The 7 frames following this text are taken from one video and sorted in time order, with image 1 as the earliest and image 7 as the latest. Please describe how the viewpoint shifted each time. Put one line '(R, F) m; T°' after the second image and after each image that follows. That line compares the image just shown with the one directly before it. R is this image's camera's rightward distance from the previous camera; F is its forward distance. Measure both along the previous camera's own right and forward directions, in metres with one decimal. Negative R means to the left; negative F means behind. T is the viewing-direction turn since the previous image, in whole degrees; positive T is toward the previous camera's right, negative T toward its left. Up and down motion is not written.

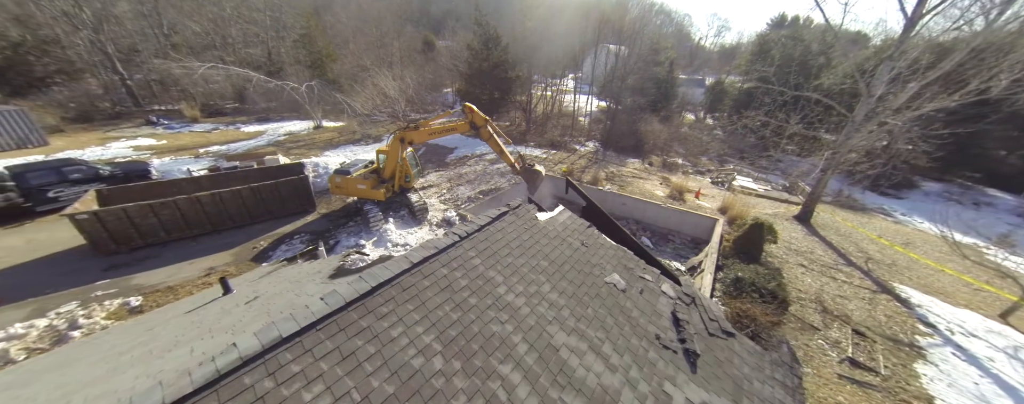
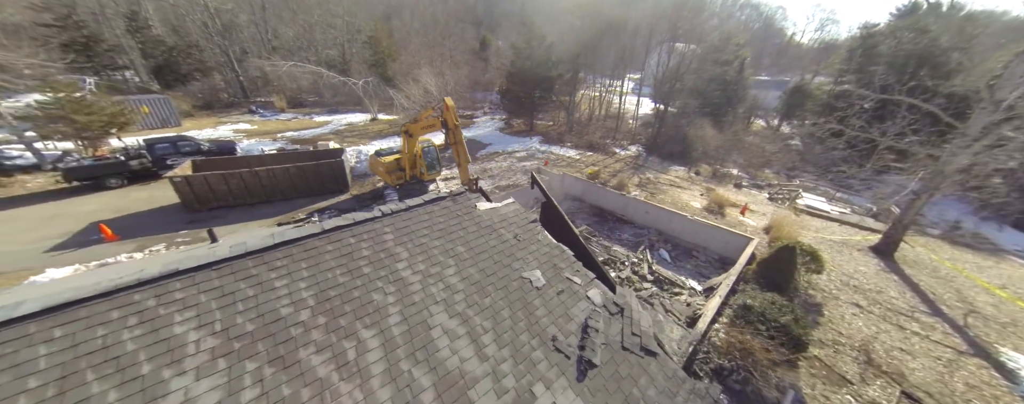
(+2.0, +0.1) m; -11°
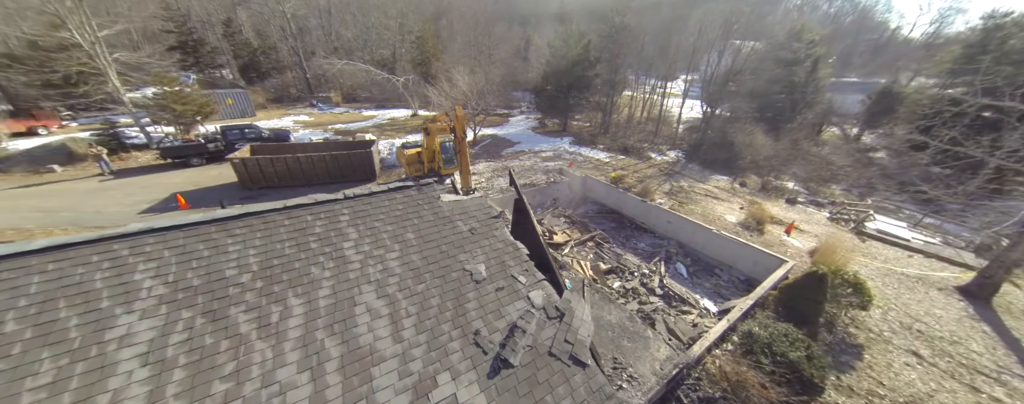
(+1.5, +0.1) m; -9°
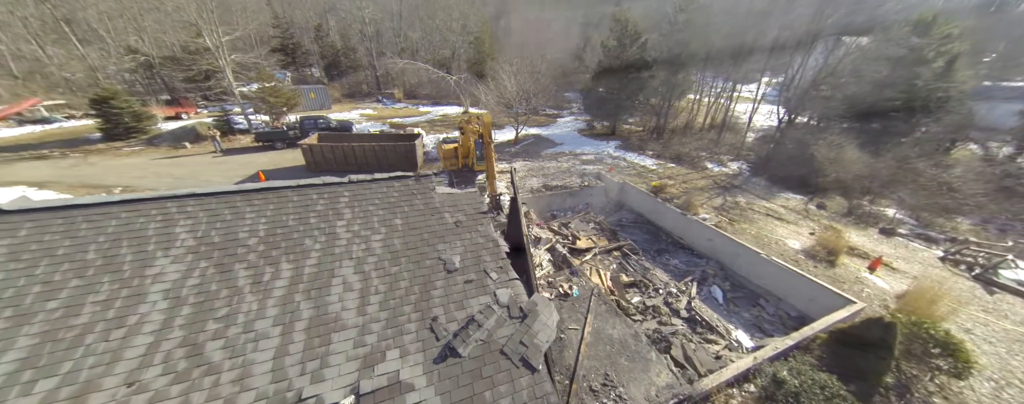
(+1.2, +0.1) m; -11°
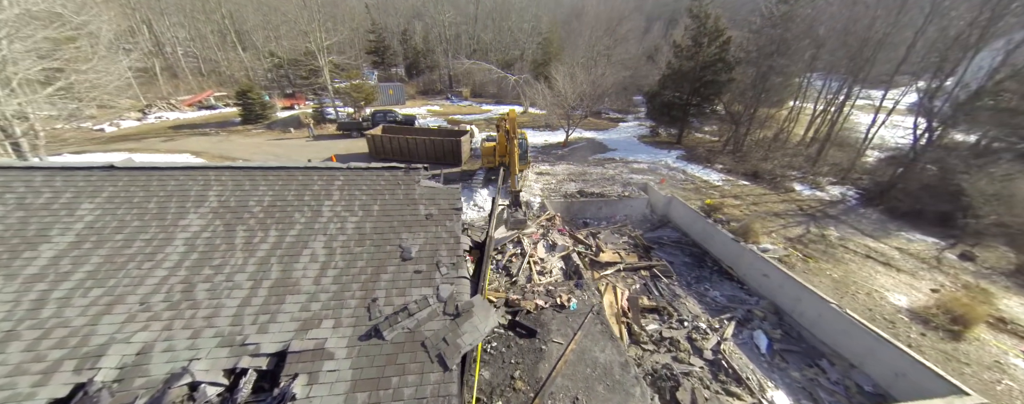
(+1.7, +0.3) m; -14°
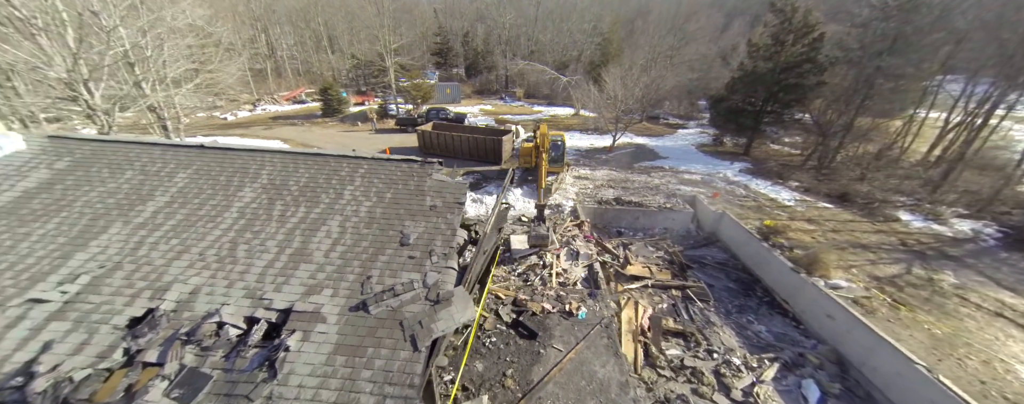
(+1.0, 0.0) m; -11°
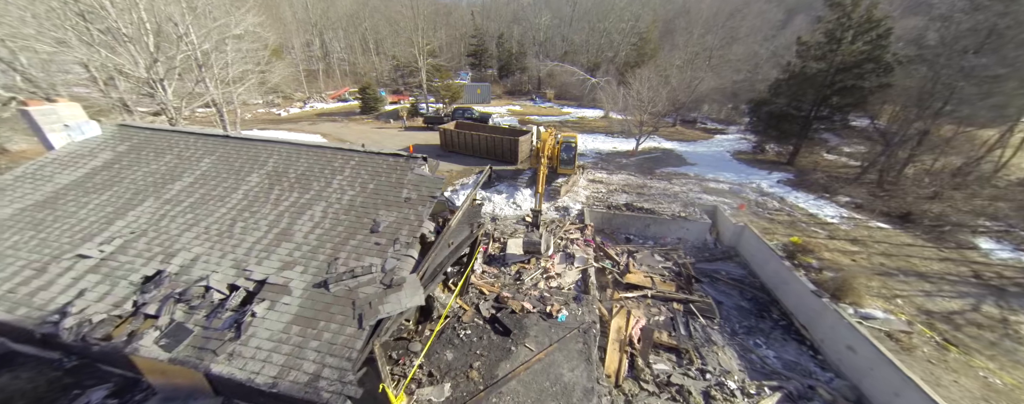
(+1.3, 0.0) m; -7°
